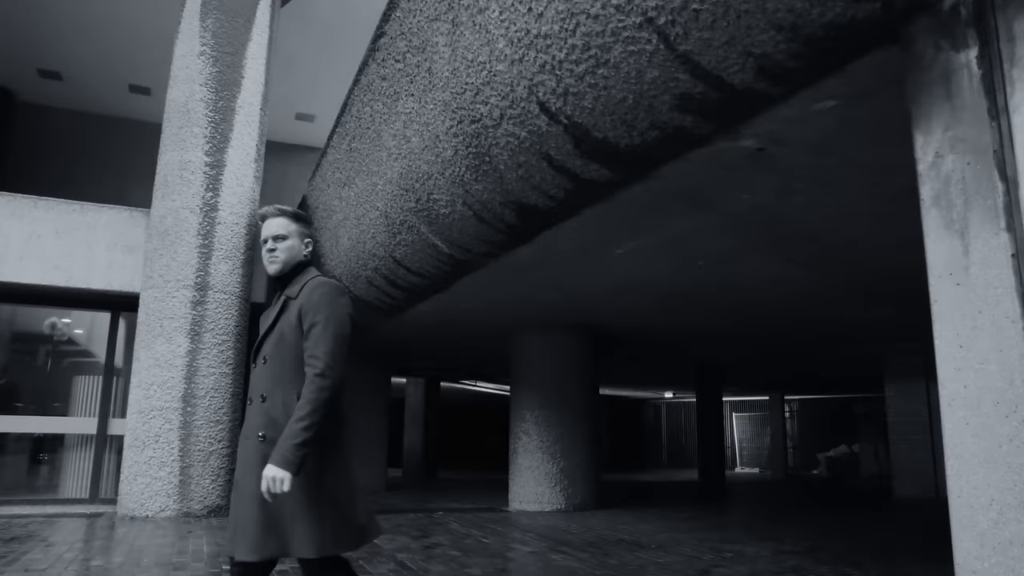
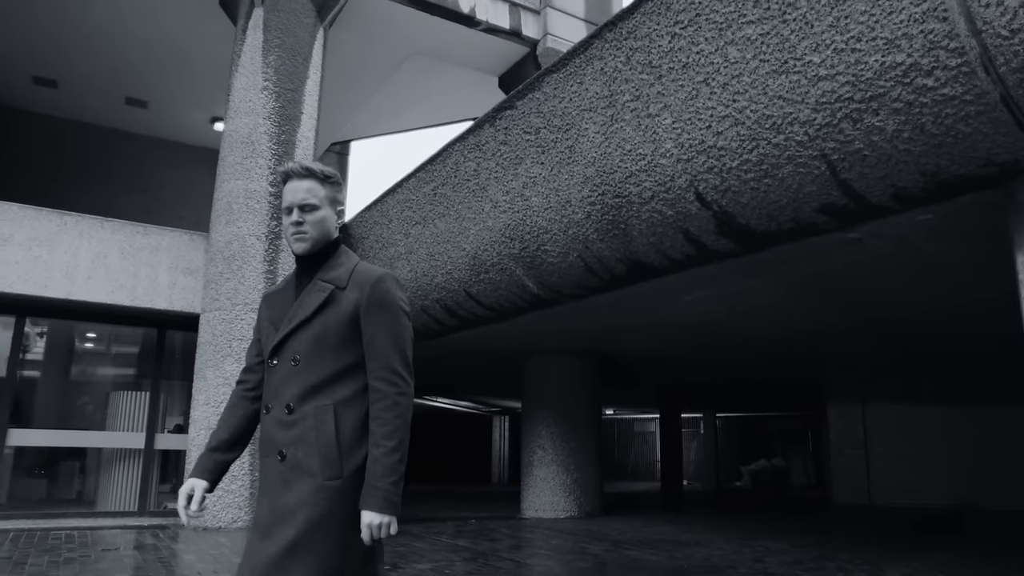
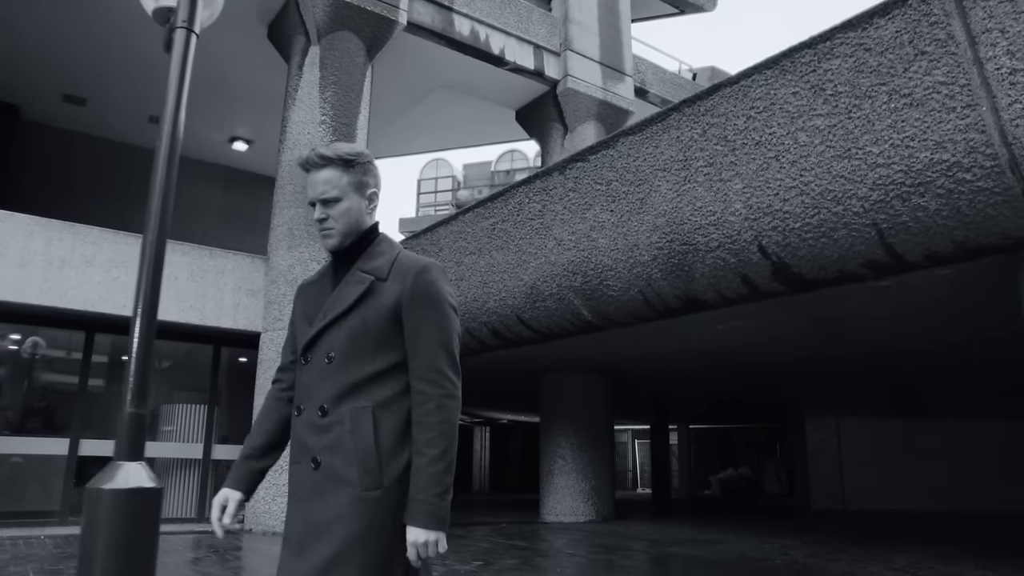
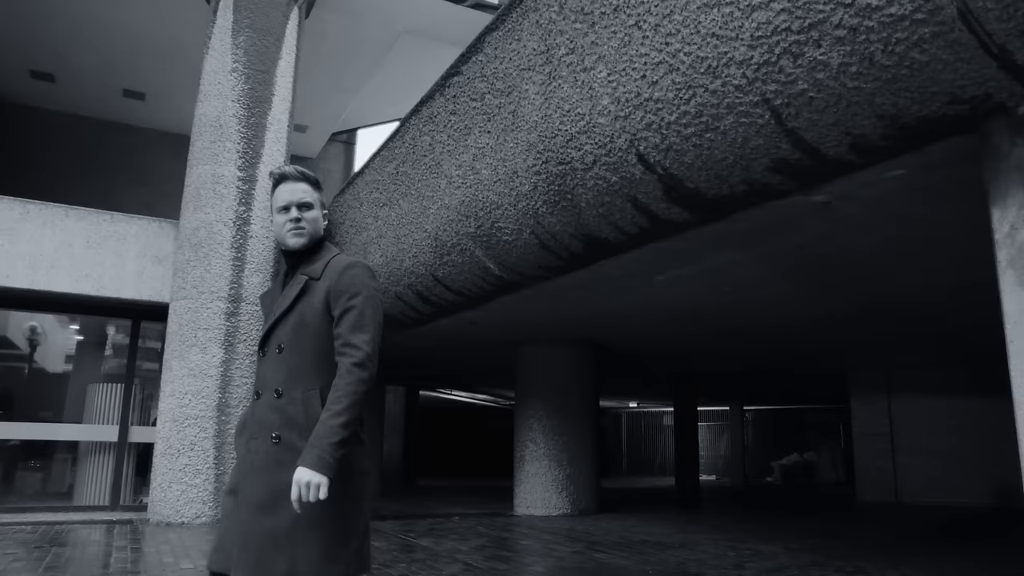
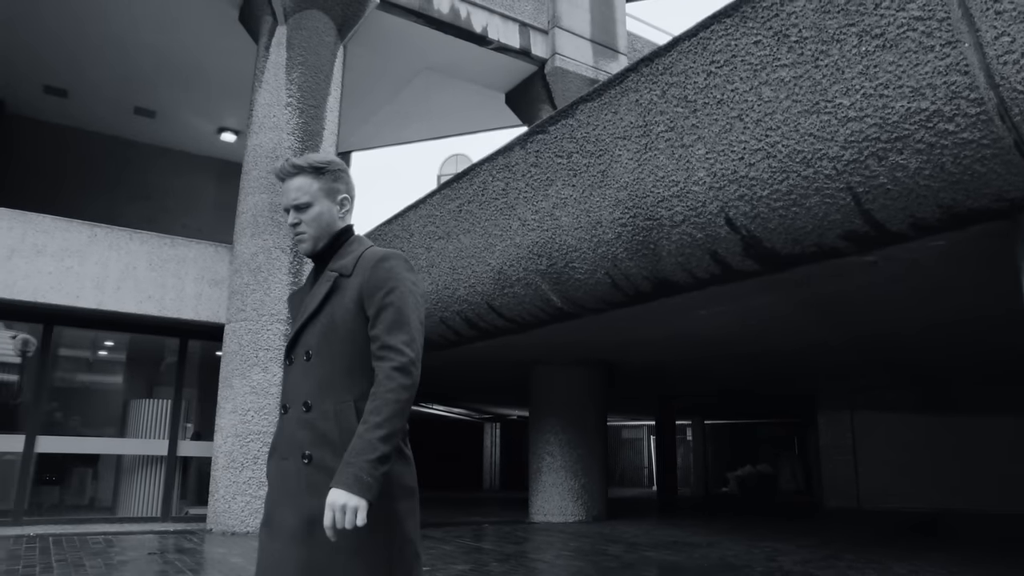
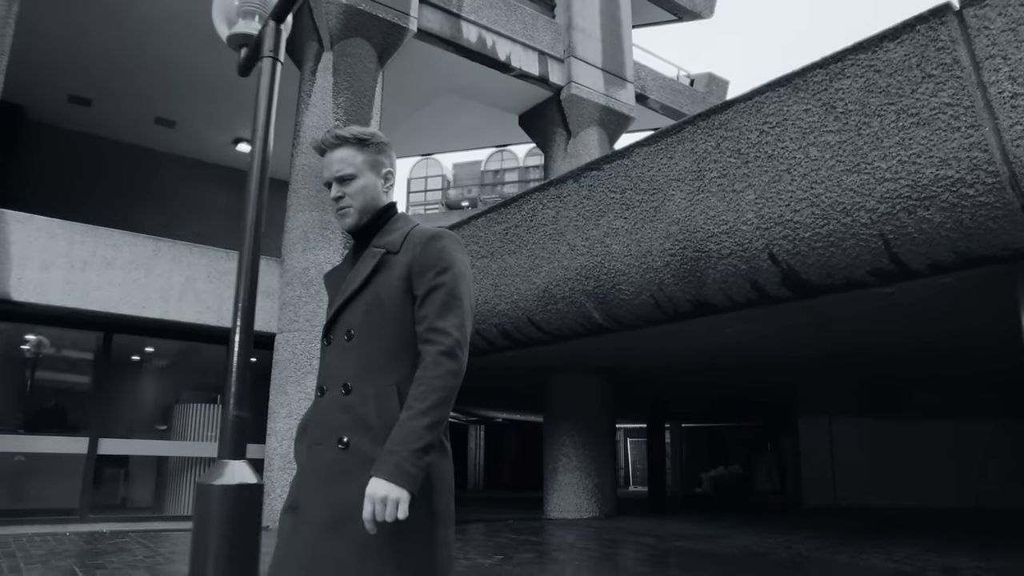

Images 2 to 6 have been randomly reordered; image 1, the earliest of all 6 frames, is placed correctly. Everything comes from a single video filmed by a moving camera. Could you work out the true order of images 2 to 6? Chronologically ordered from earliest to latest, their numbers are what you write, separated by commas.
4, 2, 5, 3, 6
